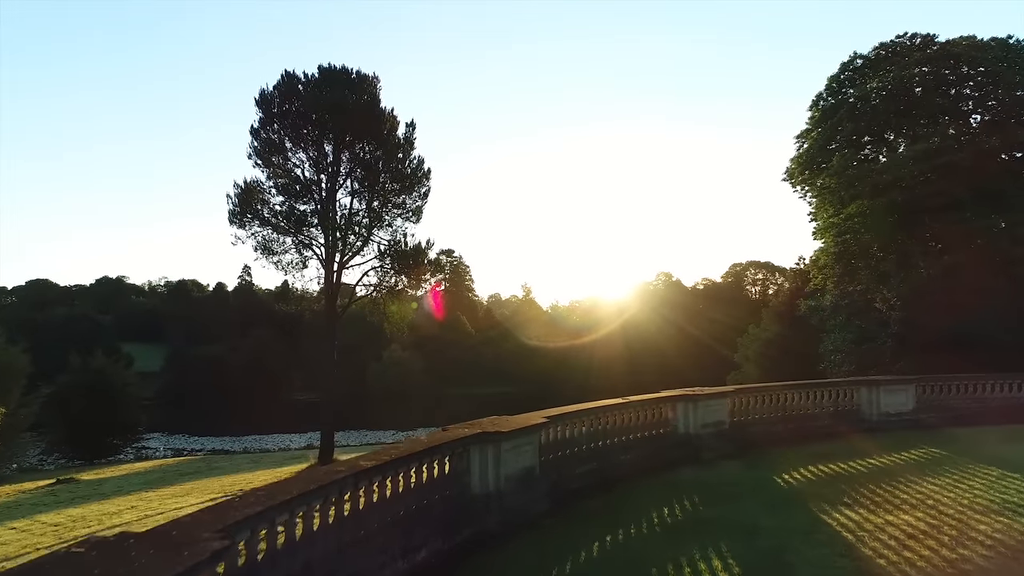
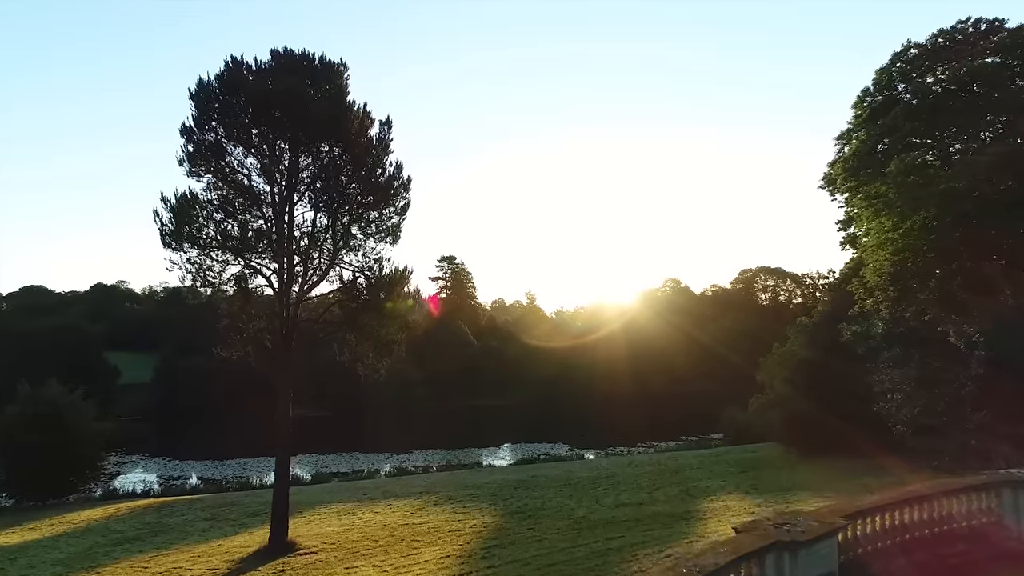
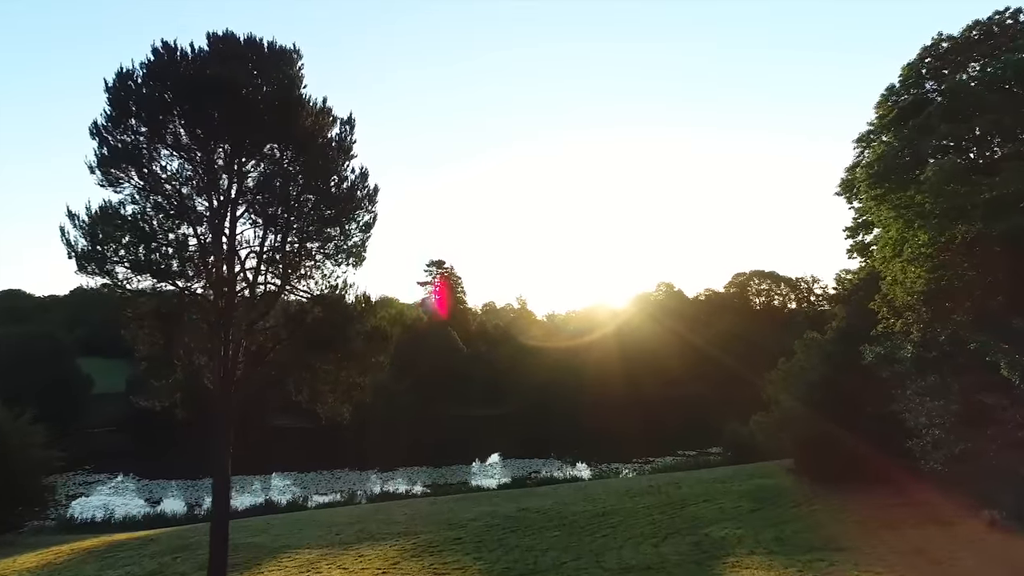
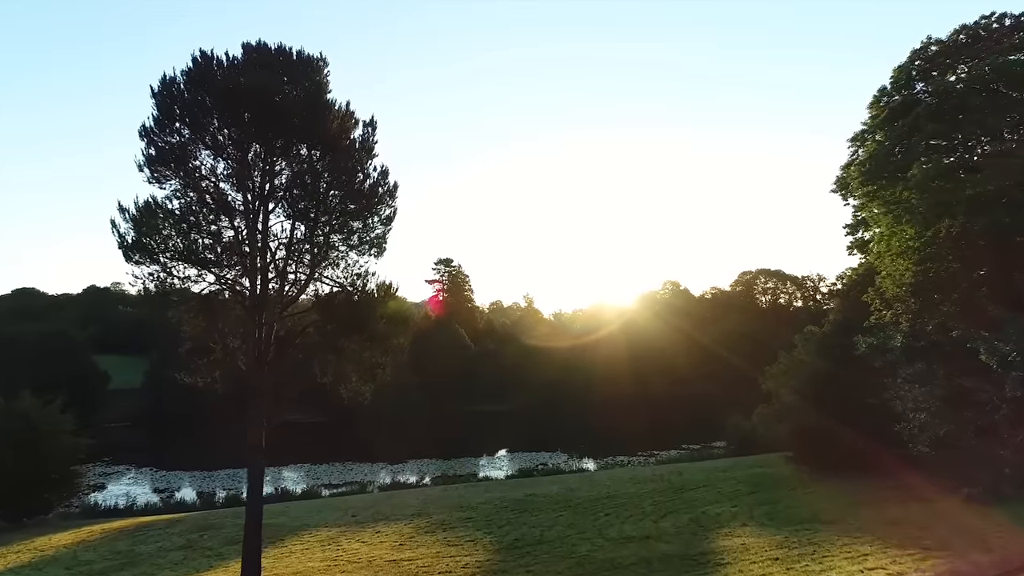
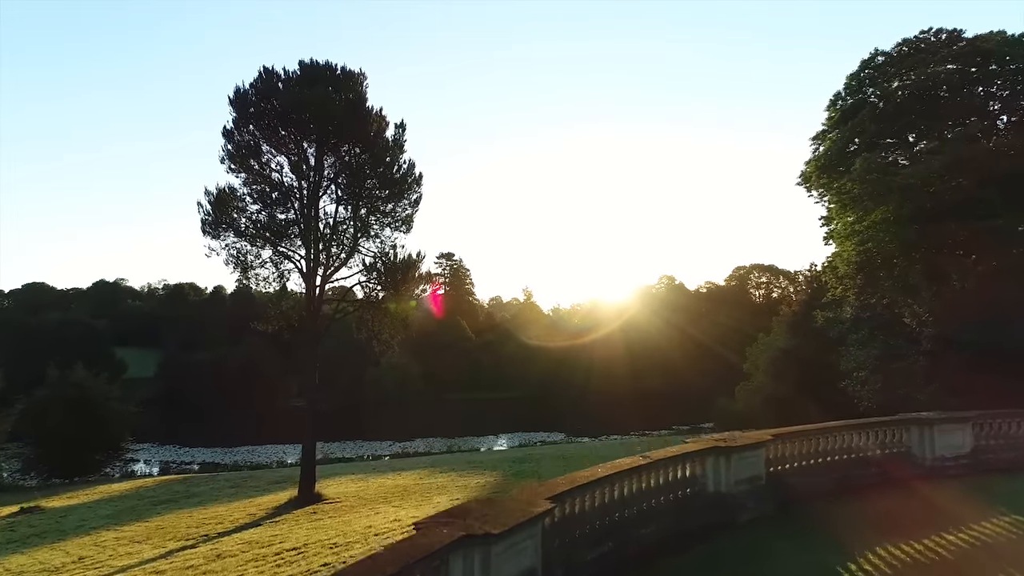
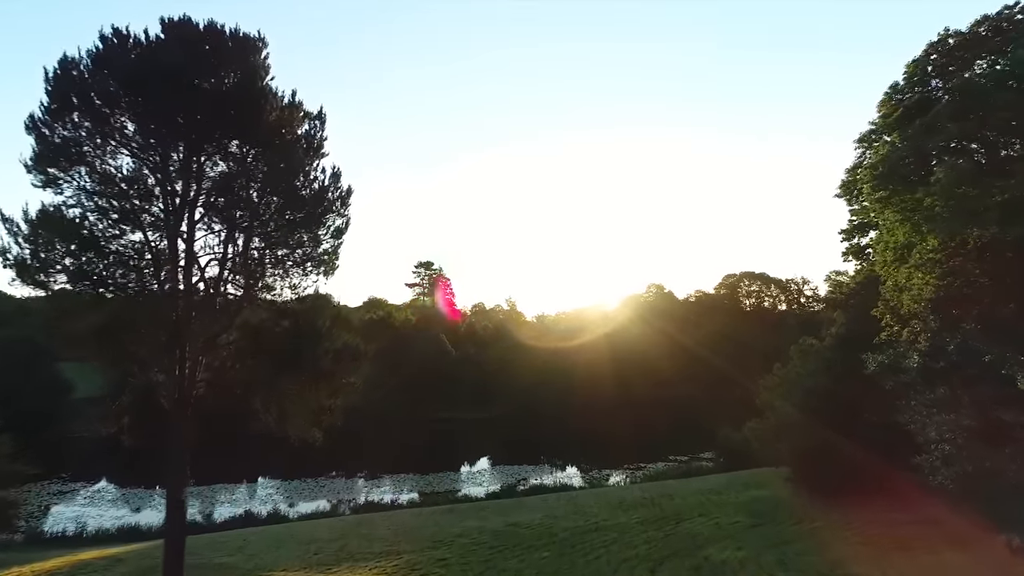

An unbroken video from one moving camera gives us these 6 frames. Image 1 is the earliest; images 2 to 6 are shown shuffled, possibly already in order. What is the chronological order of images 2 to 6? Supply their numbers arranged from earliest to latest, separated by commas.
5, 2, 4, 3, 6
